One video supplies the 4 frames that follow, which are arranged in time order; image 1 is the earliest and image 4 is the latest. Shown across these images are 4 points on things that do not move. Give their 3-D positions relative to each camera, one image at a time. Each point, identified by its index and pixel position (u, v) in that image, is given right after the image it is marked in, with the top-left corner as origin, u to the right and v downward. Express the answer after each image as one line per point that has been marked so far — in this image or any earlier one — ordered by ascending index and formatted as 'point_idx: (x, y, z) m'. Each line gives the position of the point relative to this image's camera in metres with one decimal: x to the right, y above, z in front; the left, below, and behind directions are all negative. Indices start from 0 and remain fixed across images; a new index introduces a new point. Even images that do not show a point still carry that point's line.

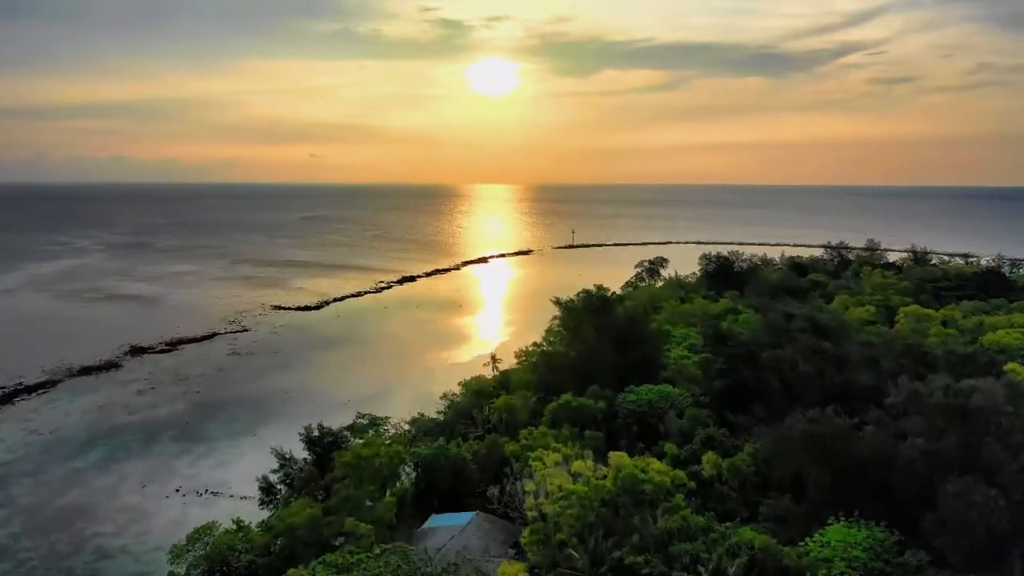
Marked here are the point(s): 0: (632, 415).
0: (+2.9, -3.1, +16.0) m
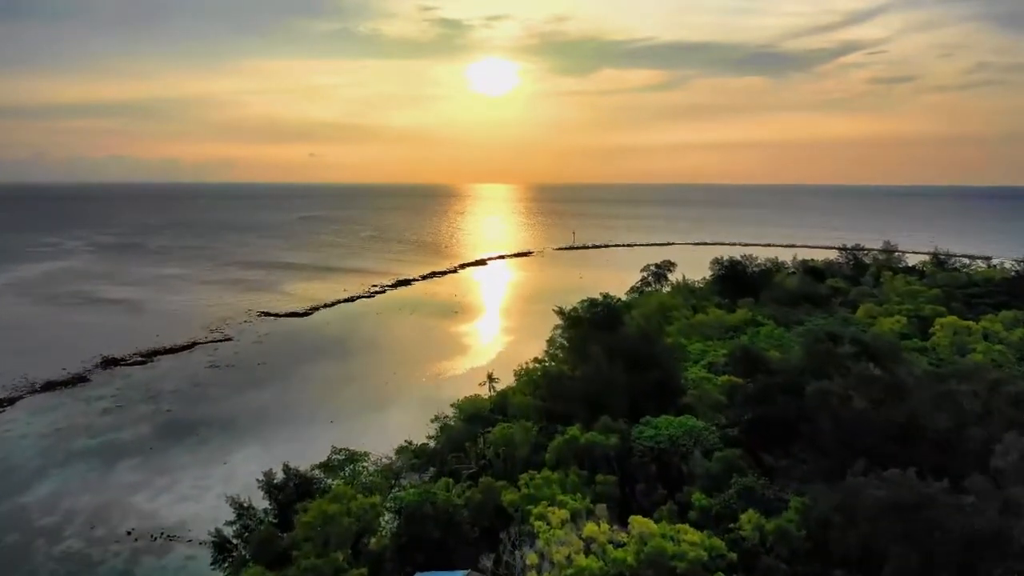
0: (+2.9, -3.5, +13.7) m
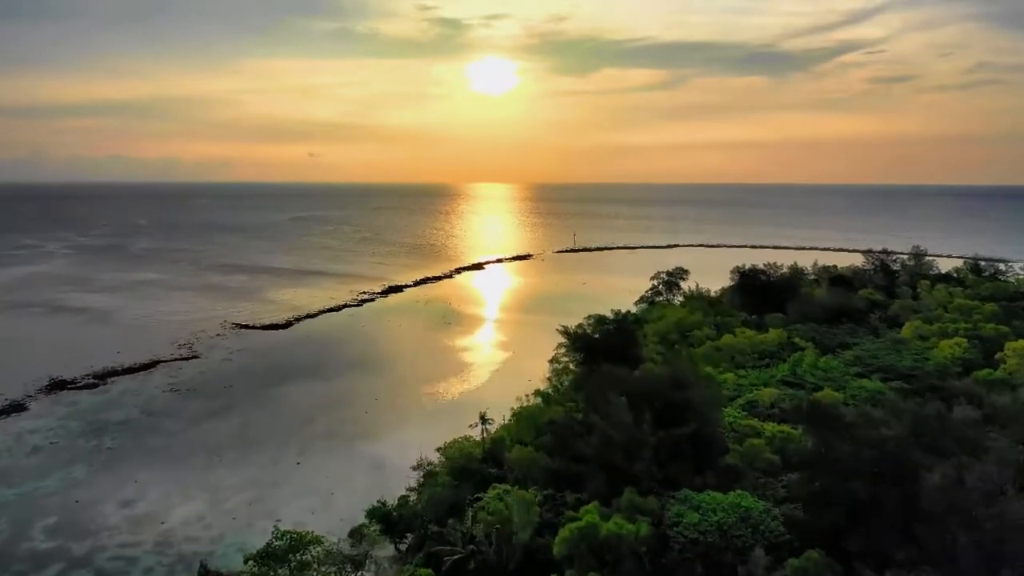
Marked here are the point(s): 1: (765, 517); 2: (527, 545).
0: (+2.8, -4.1, +10.2) m
1: (+4.0, -3.6, +10.4) m
2: (+0.3, -4.5, +11.5) m
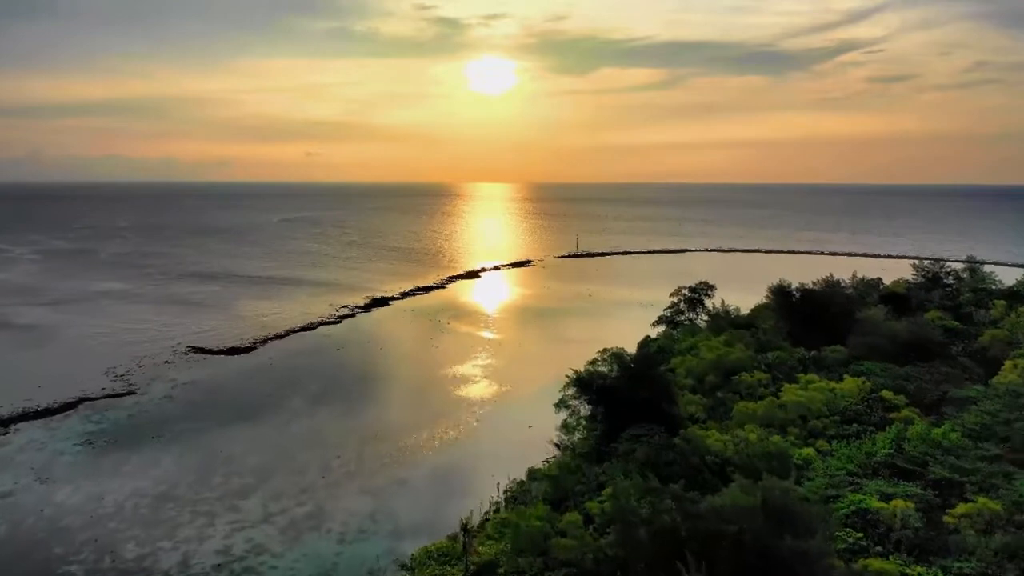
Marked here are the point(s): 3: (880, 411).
0: (+2.7, -5.0, +4.9) m
1: (+3.9, -4.6, +5.1) m
2: (+0.2, -5.4, +6.2) m
3: (+8.8, -2.9, +15.7) m
